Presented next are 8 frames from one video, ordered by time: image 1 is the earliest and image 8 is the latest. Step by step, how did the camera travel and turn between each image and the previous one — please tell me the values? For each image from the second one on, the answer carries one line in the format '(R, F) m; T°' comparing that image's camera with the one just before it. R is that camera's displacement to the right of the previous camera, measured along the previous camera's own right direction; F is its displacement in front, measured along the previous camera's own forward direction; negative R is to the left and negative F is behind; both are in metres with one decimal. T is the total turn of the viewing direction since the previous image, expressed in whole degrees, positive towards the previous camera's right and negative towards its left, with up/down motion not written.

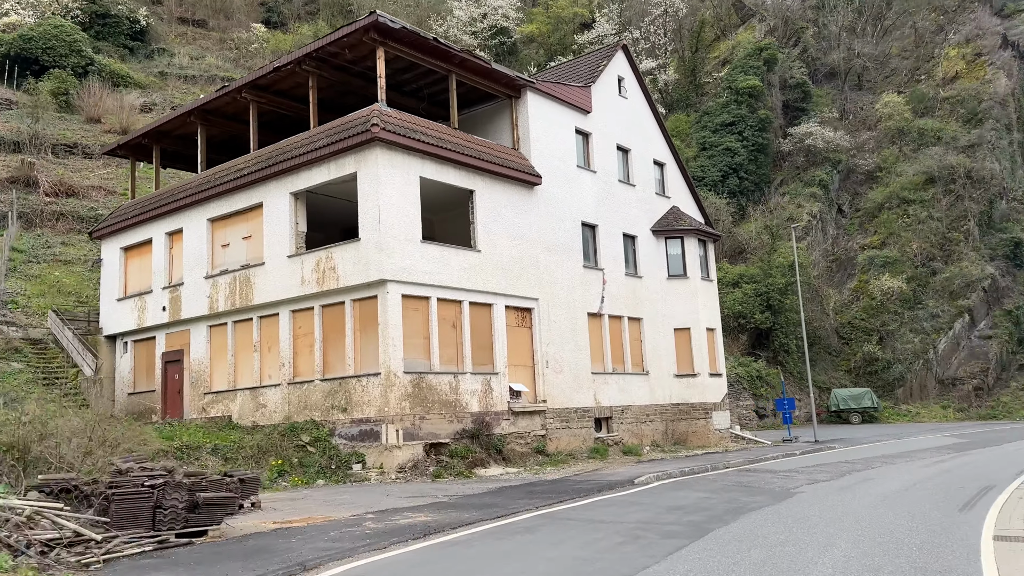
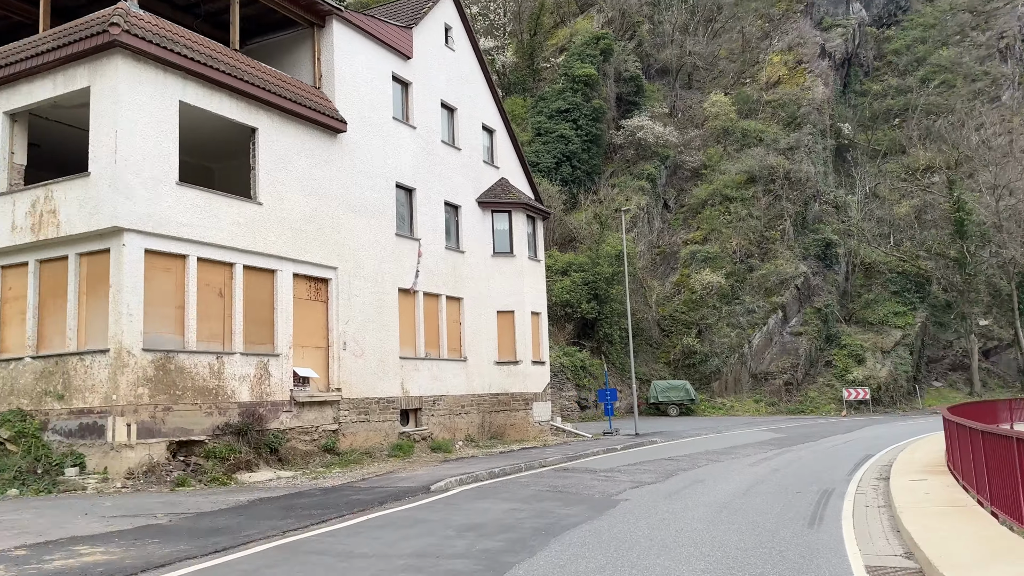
(+0.6, +2.2) m; +11°
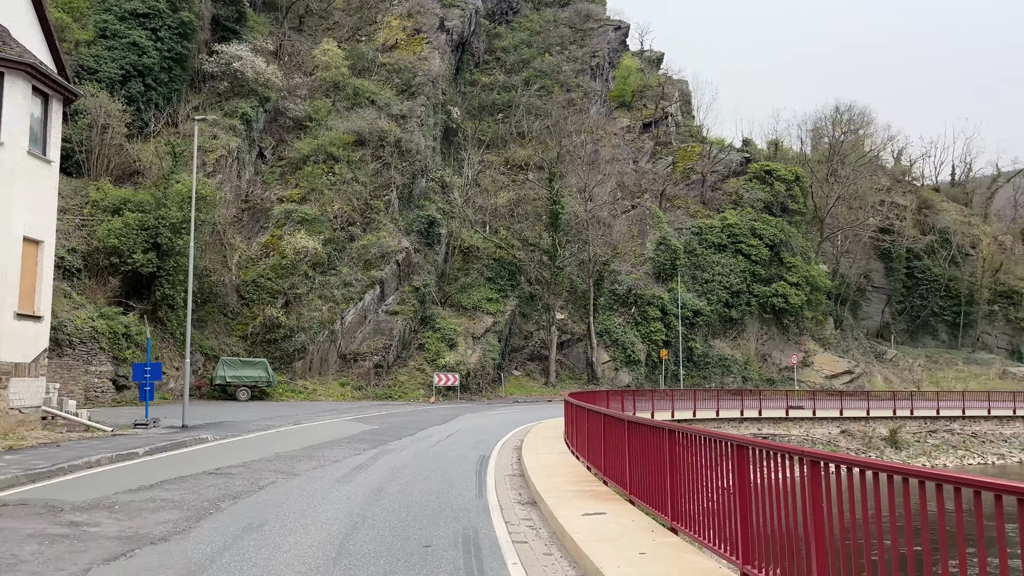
(+1.1, +4.5) m; +28°
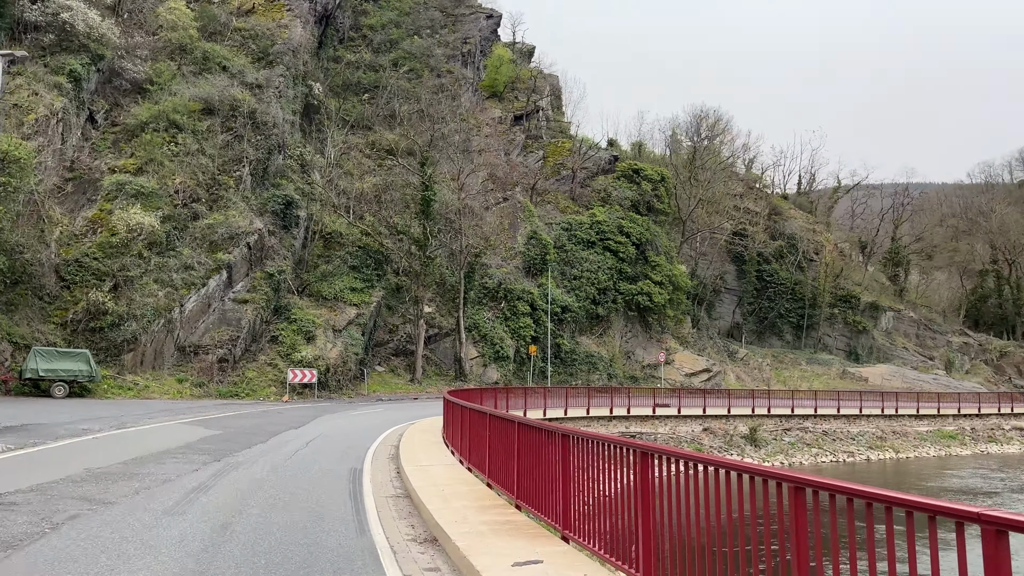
(-0.3, +1.8) m; +10°
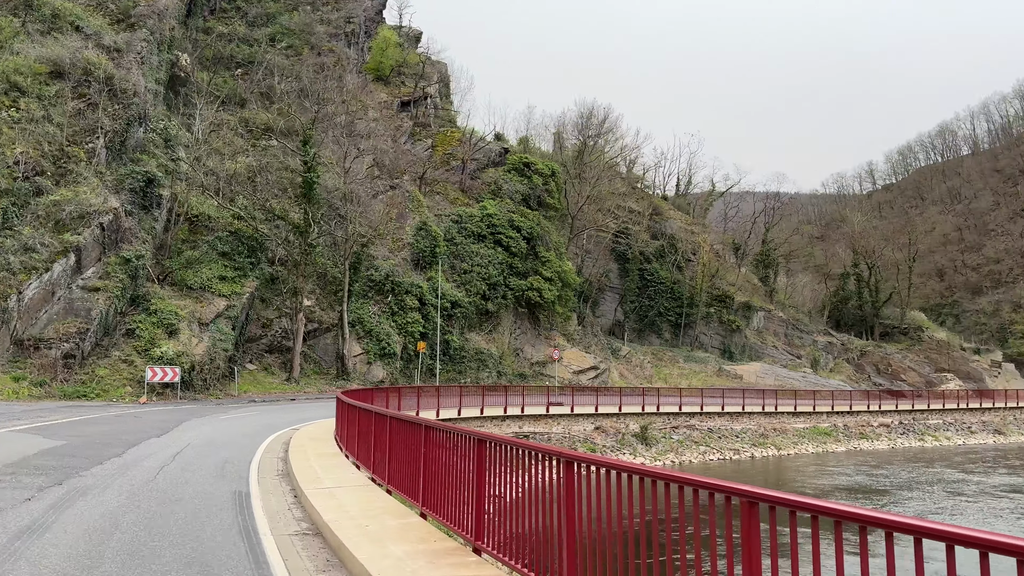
(-0.5, +1.6) m; +9°
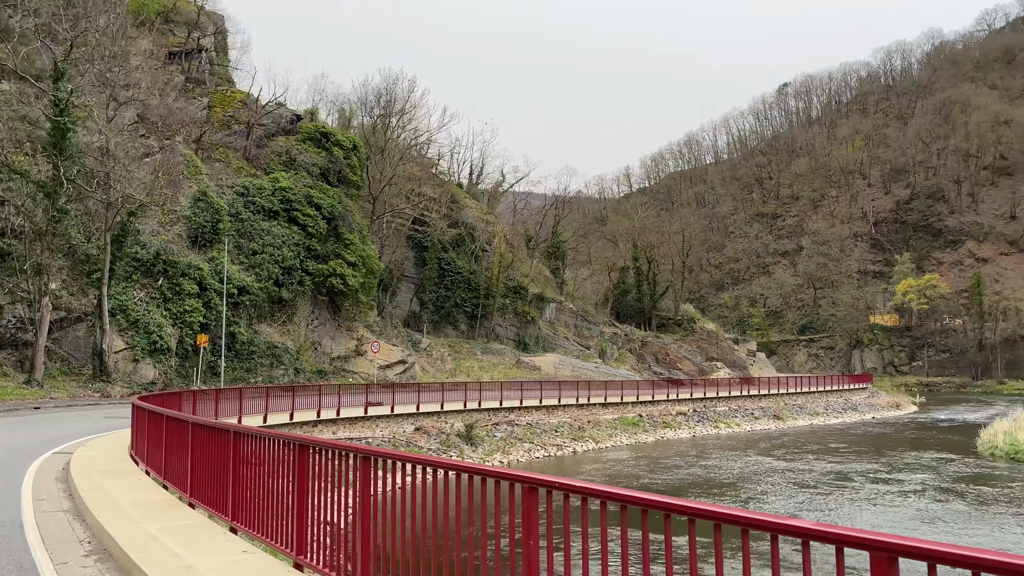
(-1.5, +3.5) m; +16°
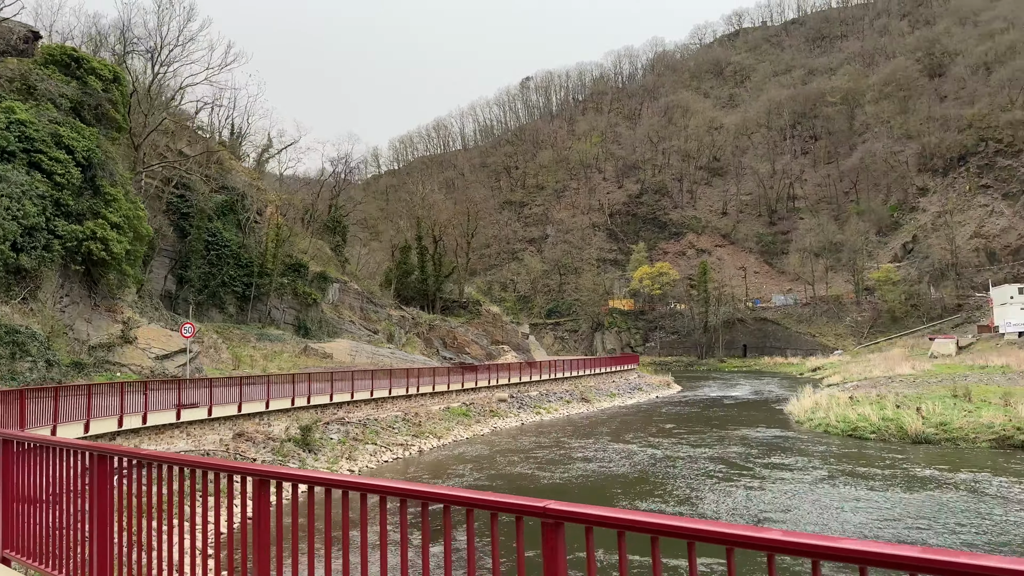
(-3.3, +4.9) m; +19°
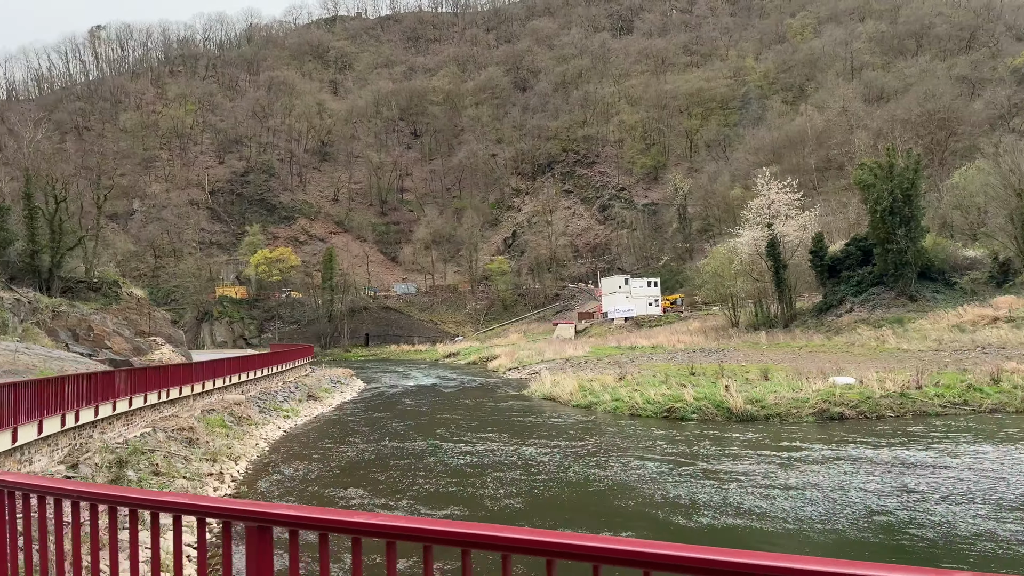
(-6.7, +7.0) m; +30°
